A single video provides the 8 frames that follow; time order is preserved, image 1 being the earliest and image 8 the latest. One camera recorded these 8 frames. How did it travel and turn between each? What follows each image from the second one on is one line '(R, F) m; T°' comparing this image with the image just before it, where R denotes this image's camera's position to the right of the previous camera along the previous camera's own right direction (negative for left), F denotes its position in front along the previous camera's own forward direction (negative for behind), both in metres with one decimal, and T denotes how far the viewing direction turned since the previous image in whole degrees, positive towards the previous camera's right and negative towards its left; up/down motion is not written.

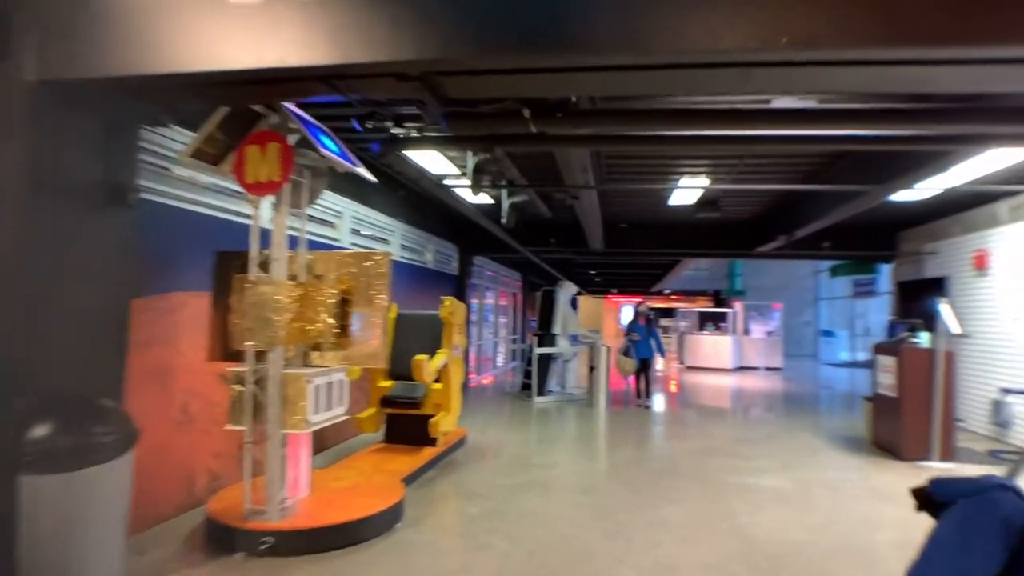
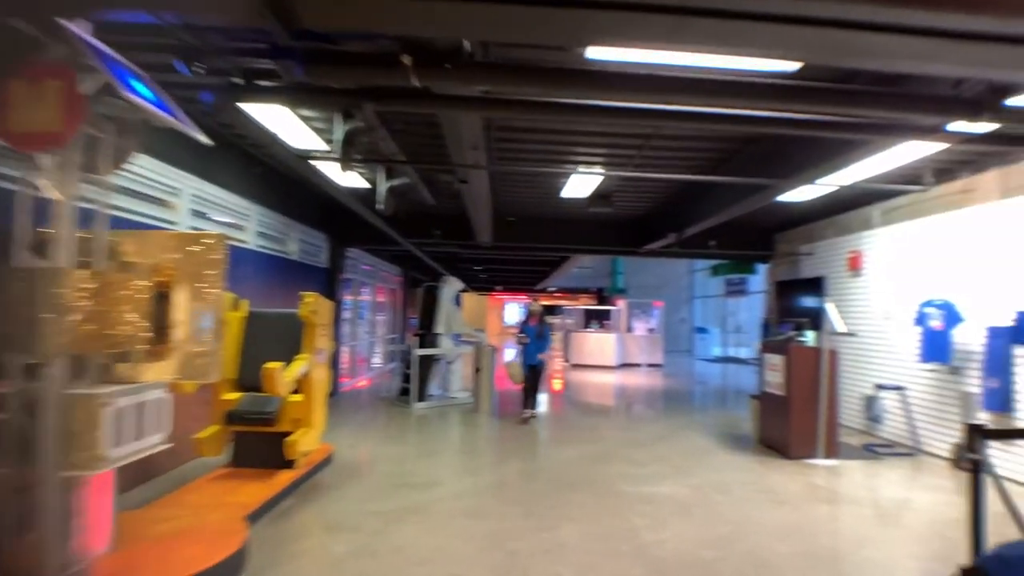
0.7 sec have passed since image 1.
(0.0, +0.7) m; +11°
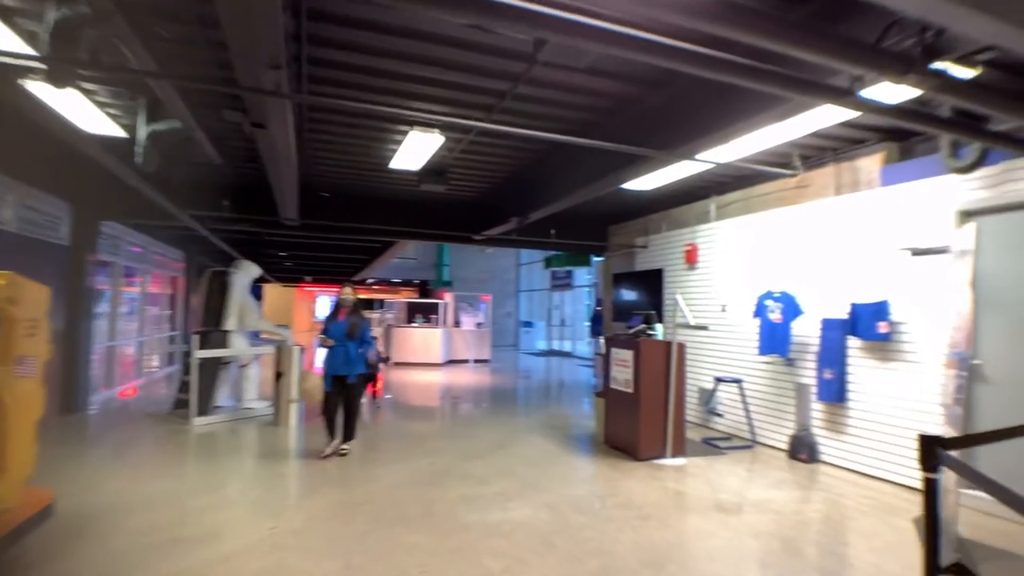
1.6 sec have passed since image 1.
(0.0, +1.0) m; +17°
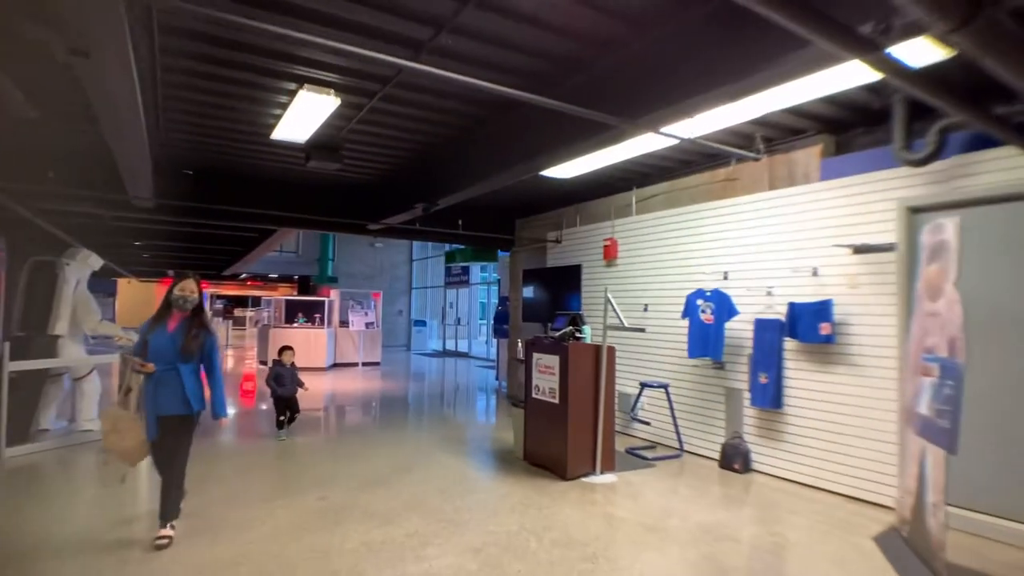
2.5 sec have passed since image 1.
(-0.2, +0.8) m; +11°
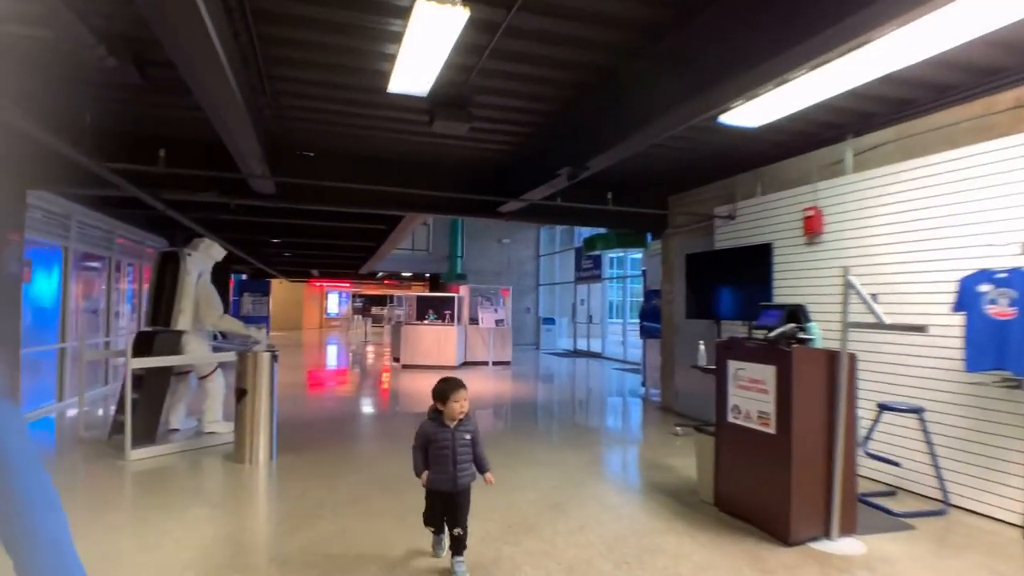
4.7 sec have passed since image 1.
(-0.4, +1.2) m; -12°
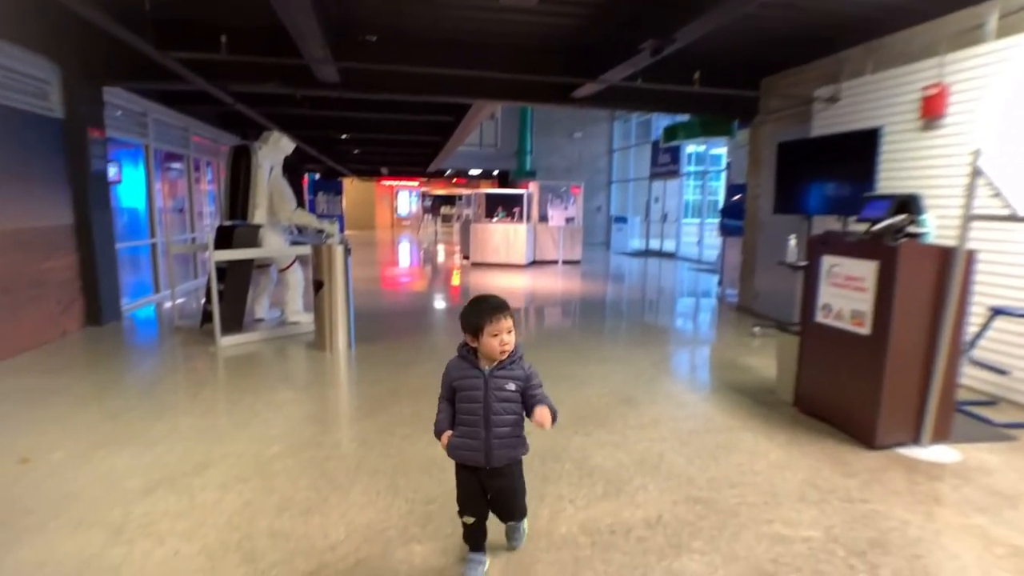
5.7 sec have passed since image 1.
(0.0, +0.1) m; -7°
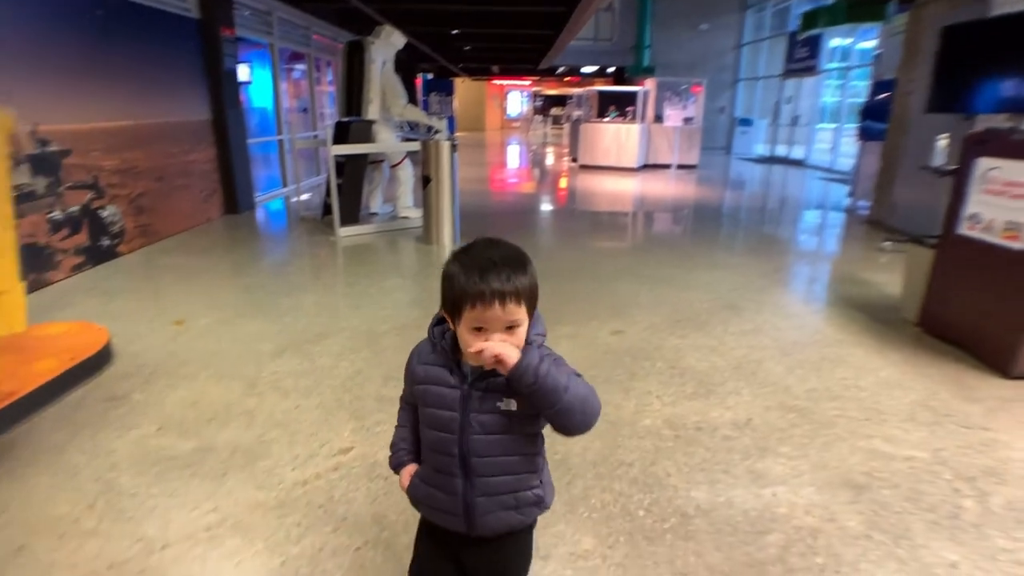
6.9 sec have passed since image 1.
(0.0, 0.0) m; -10°
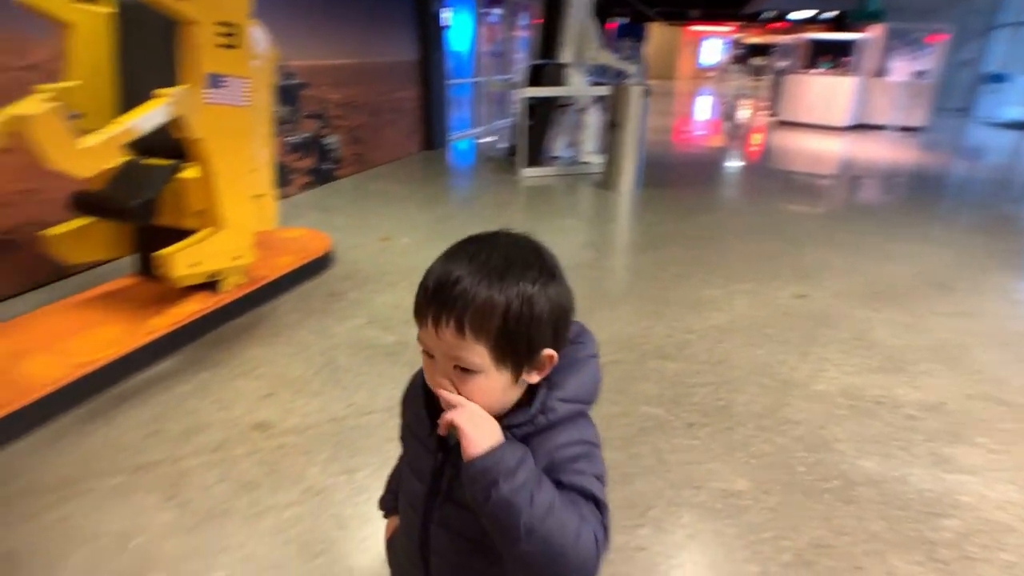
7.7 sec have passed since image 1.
(0.0, -0.1) m; -16°
